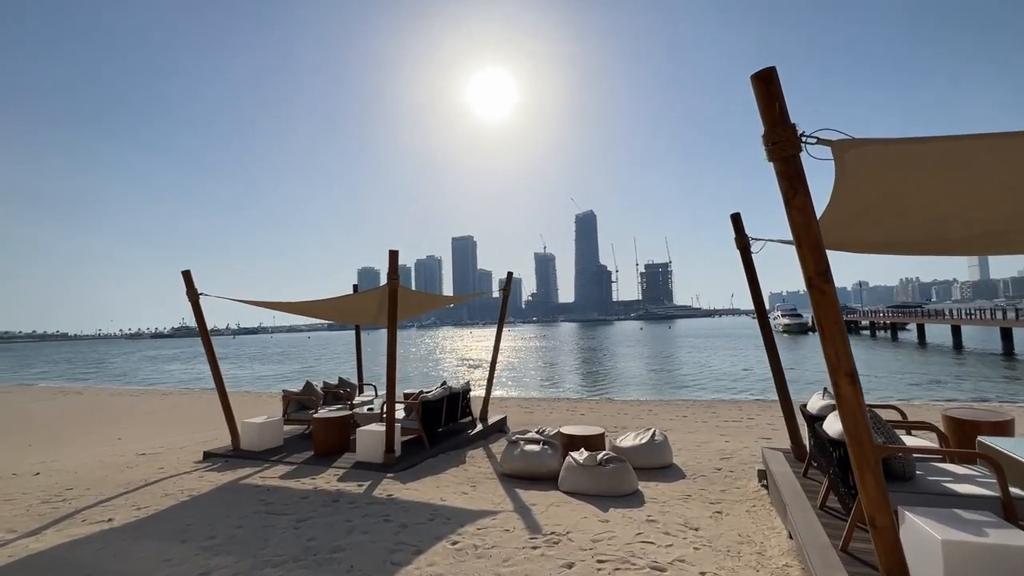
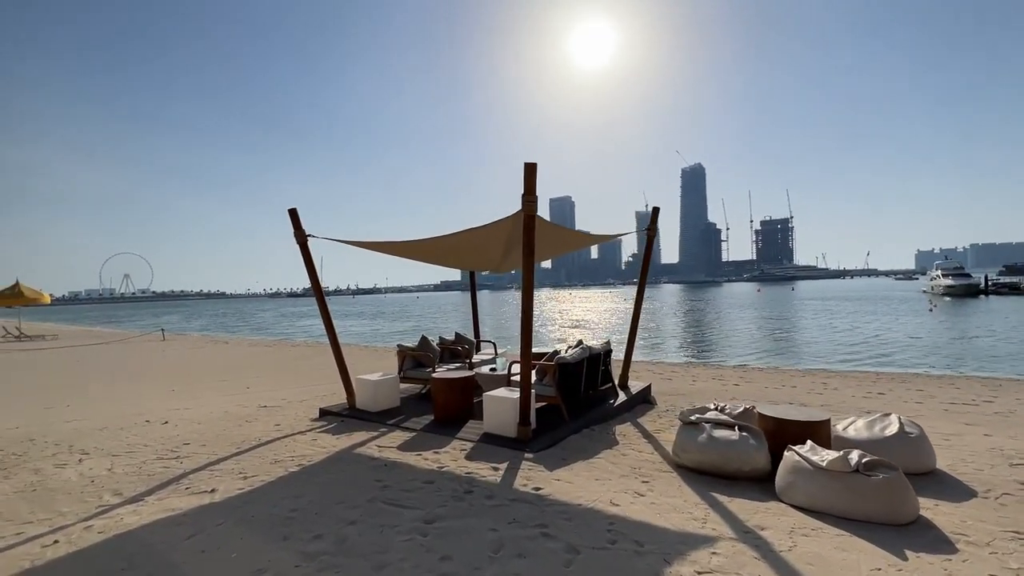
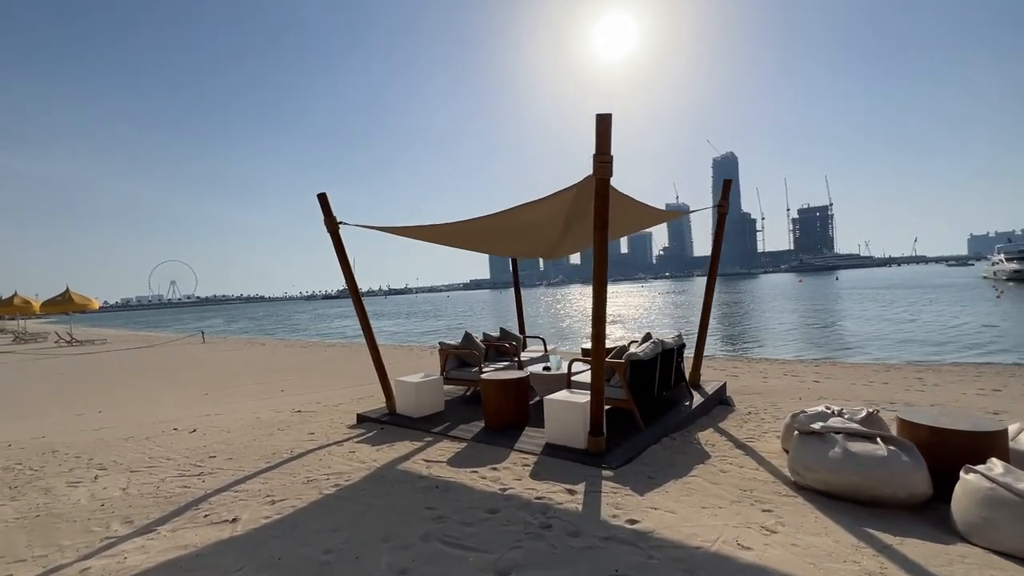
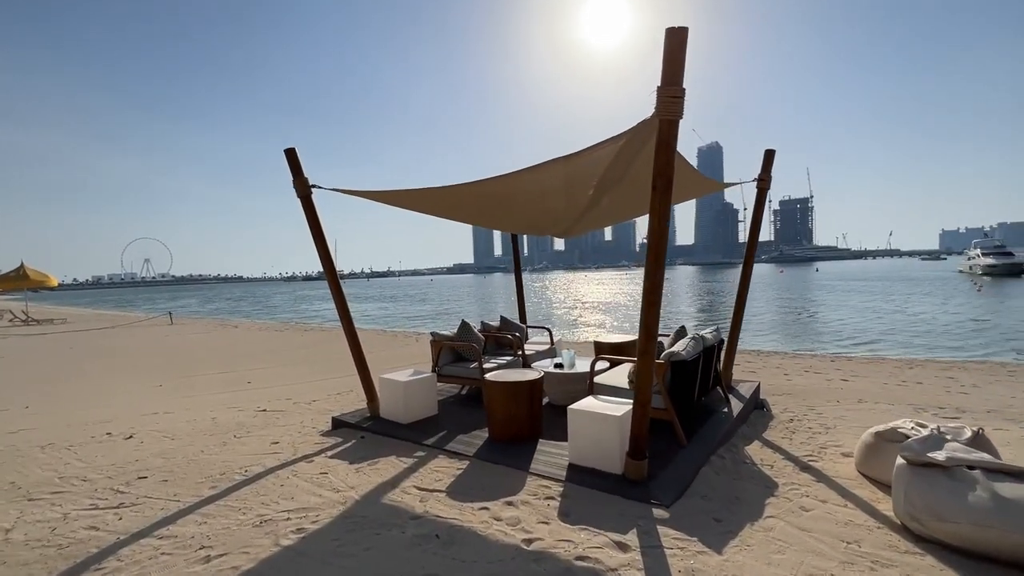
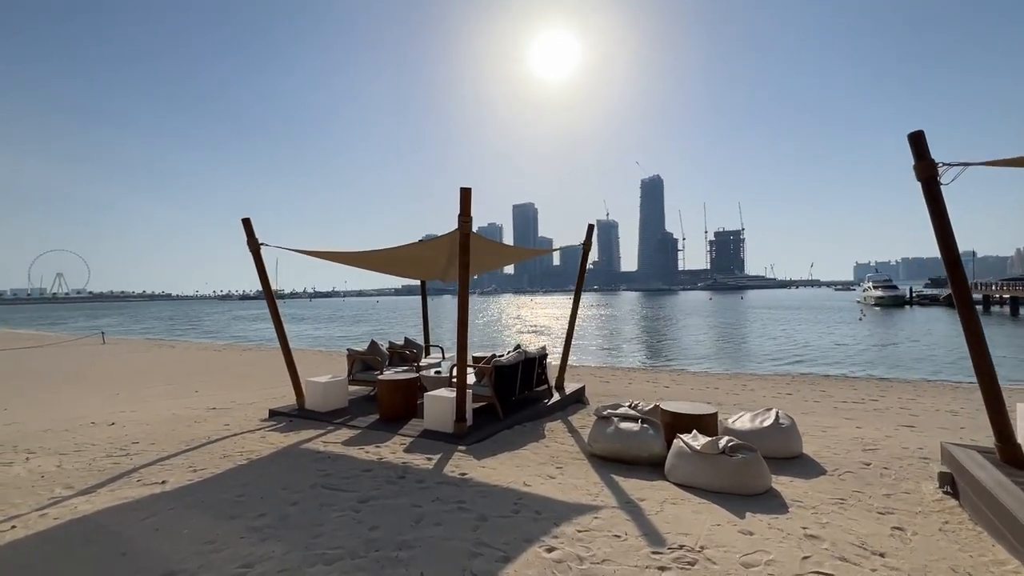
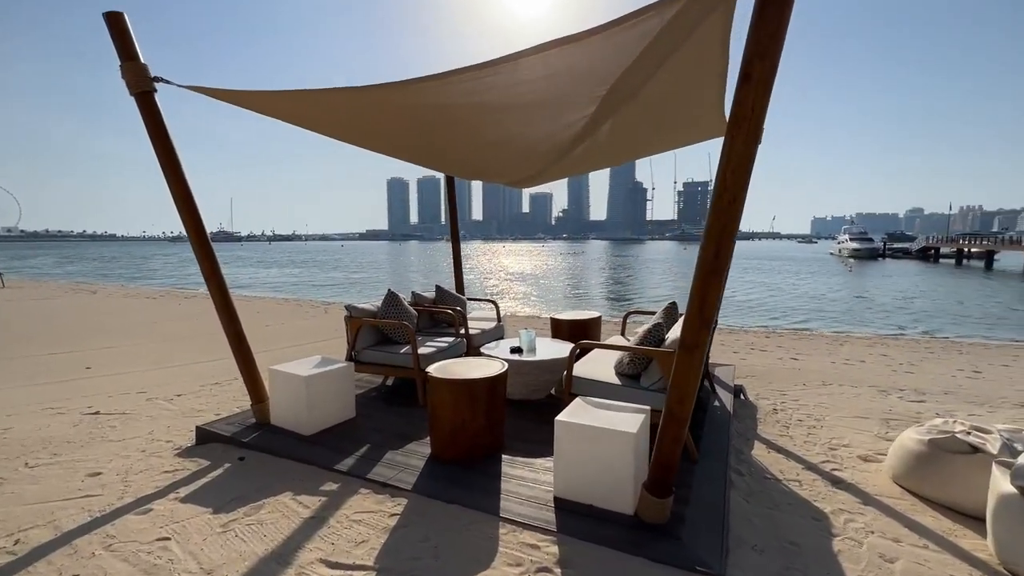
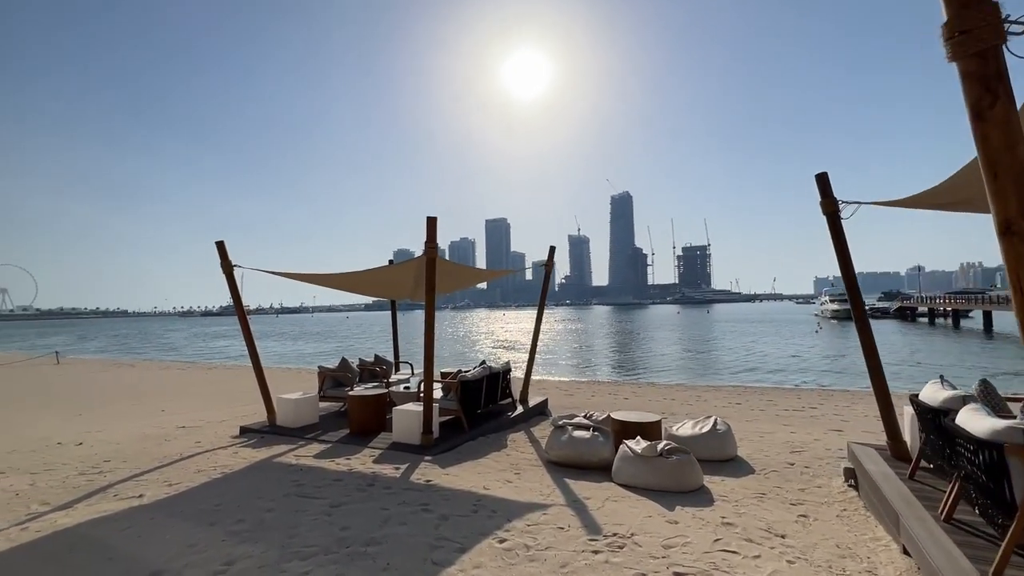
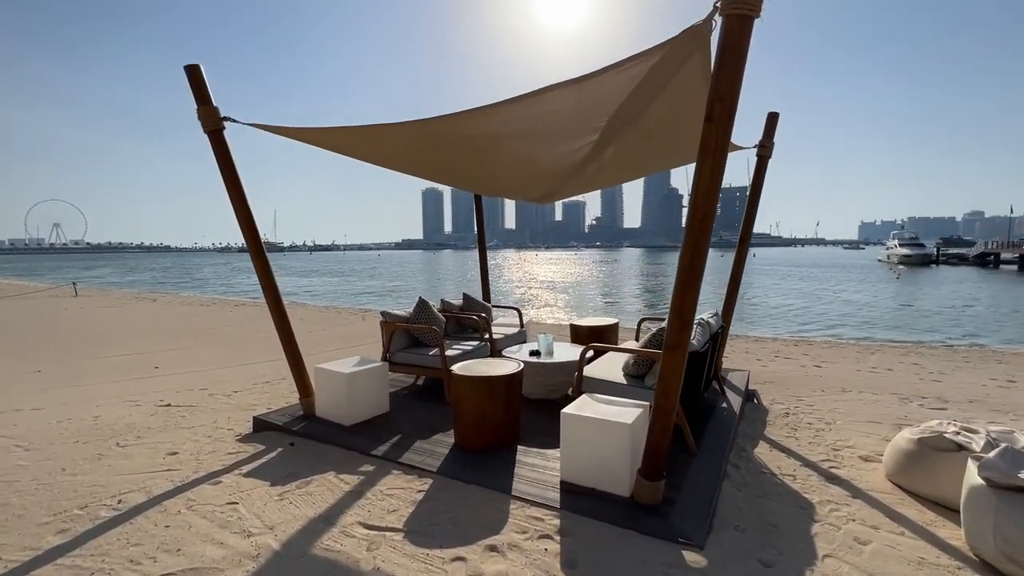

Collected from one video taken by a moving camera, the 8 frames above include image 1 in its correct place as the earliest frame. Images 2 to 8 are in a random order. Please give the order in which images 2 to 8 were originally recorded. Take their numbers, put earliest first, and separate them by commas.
7, 5, 2, 3, 4, 8, 6
